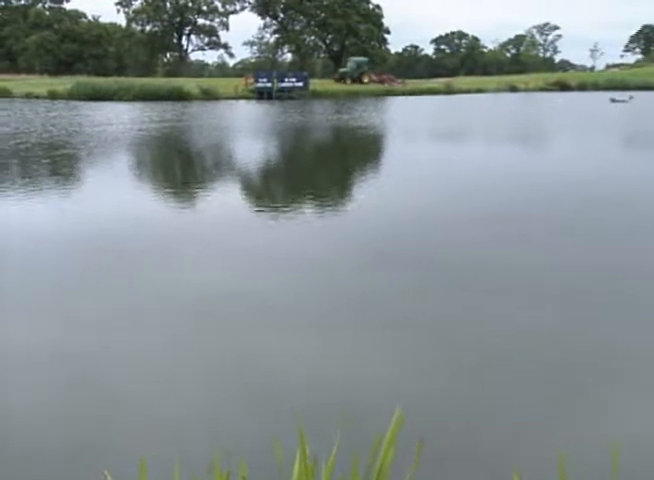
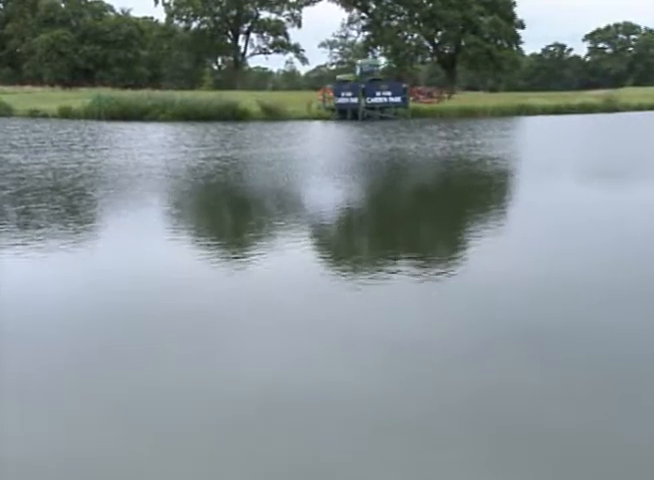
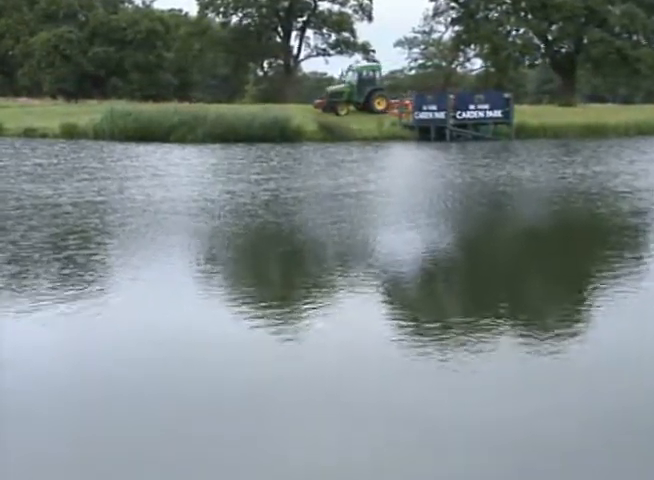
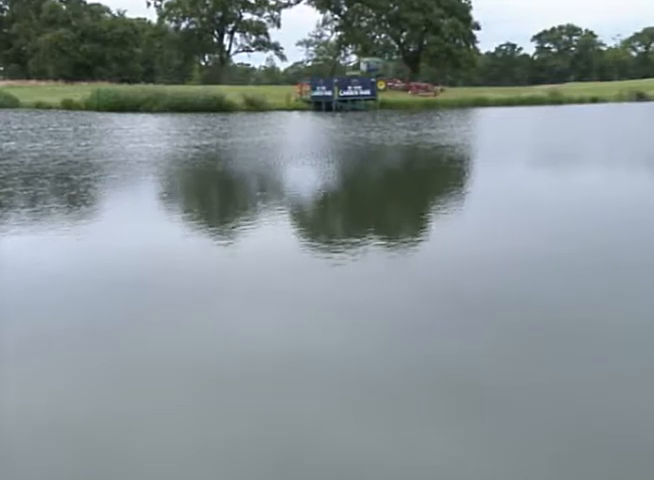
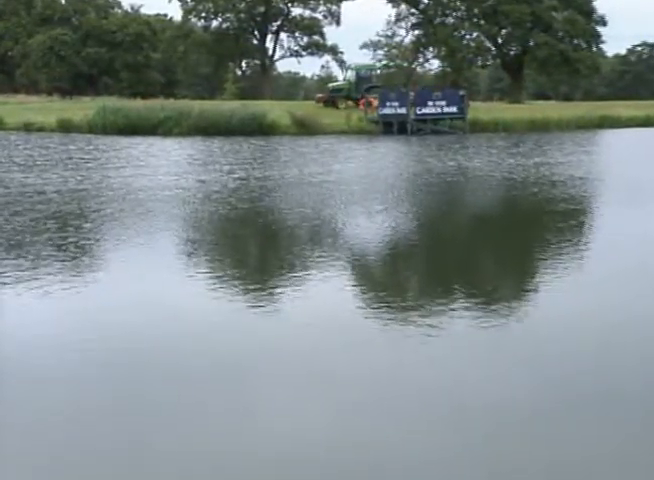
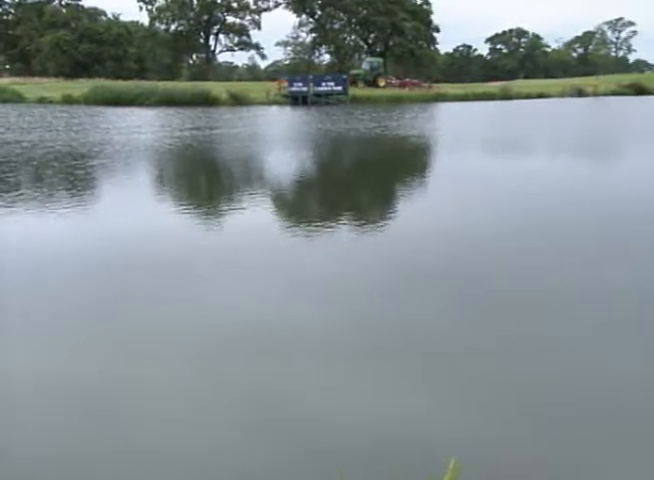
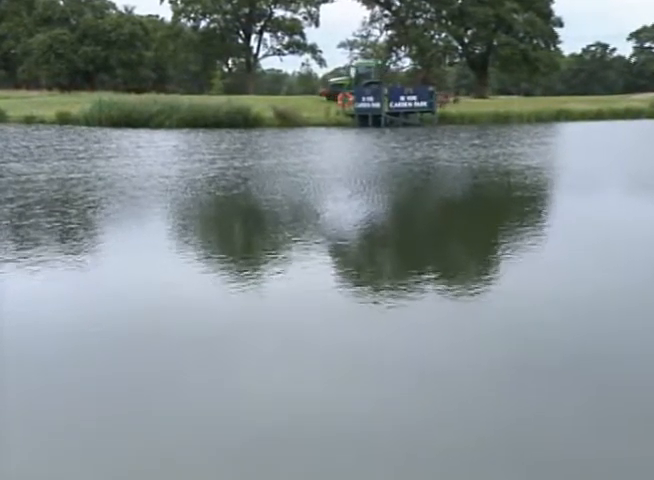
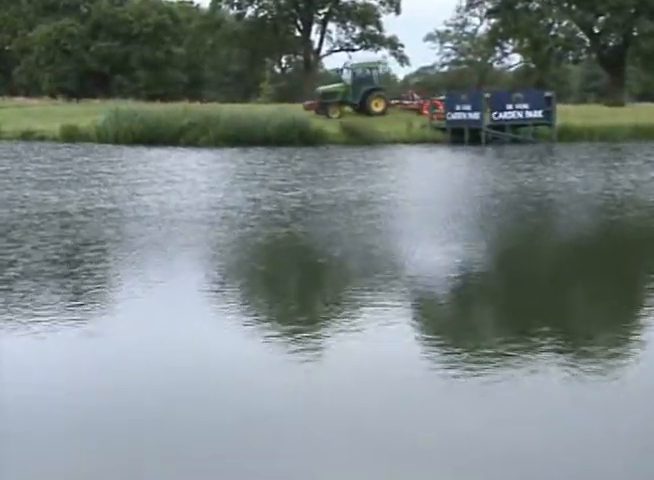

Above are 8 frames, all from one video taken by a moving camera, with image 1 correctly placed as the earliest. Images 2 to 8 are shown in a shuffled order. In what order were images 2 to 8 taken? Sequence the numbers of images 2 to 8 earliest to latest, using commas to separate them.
6, 4, 2, 7, 5, 3, 8
